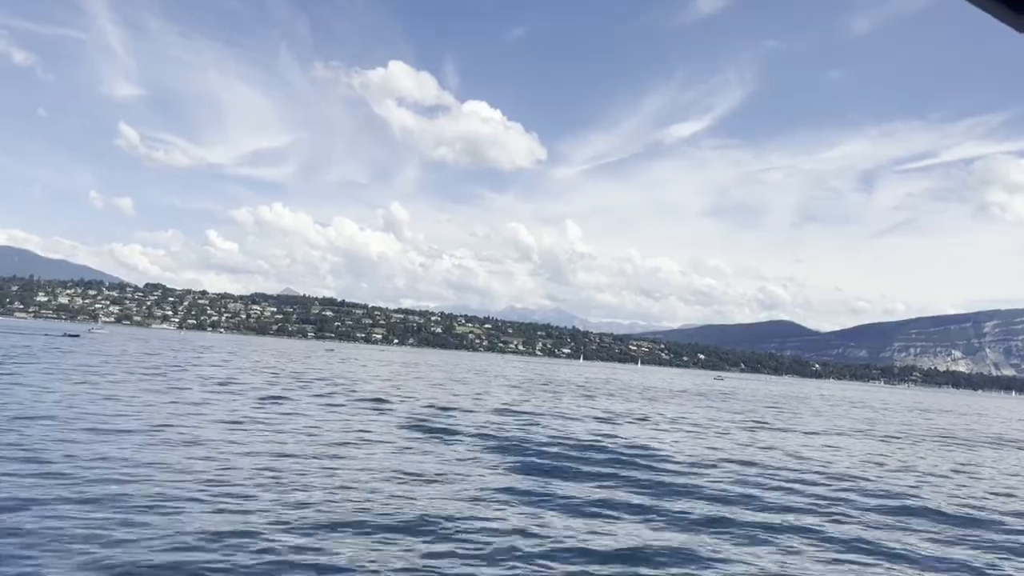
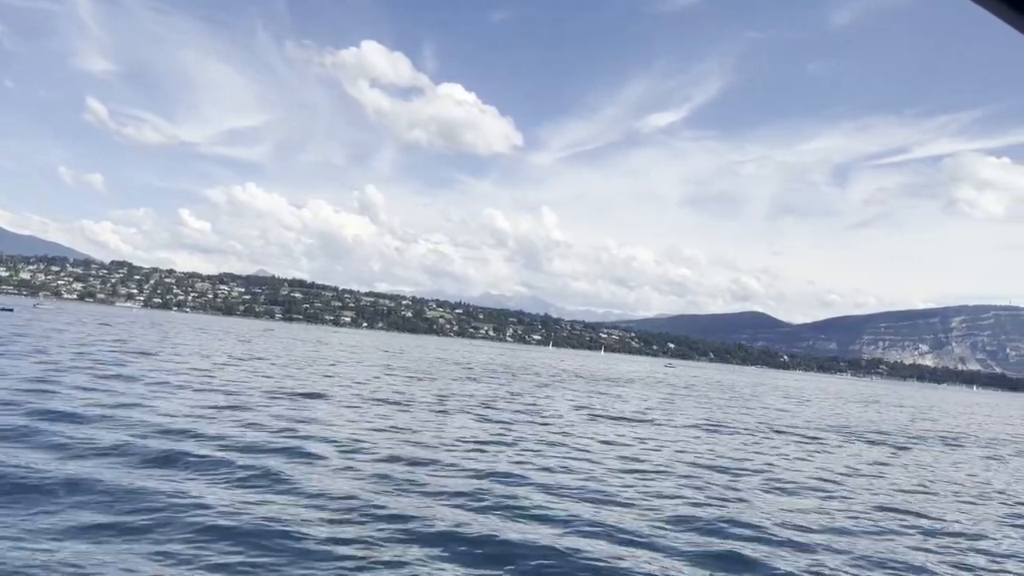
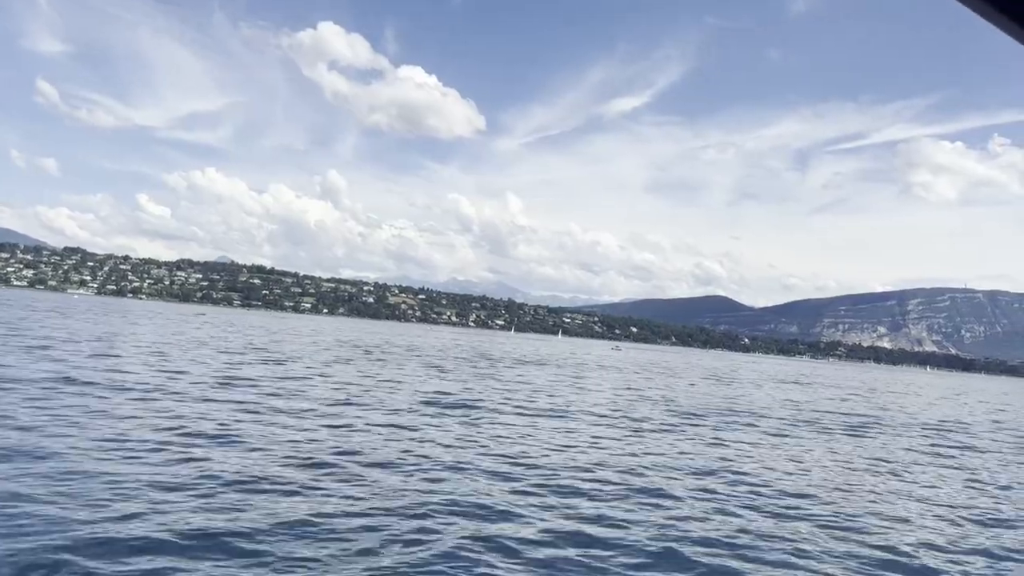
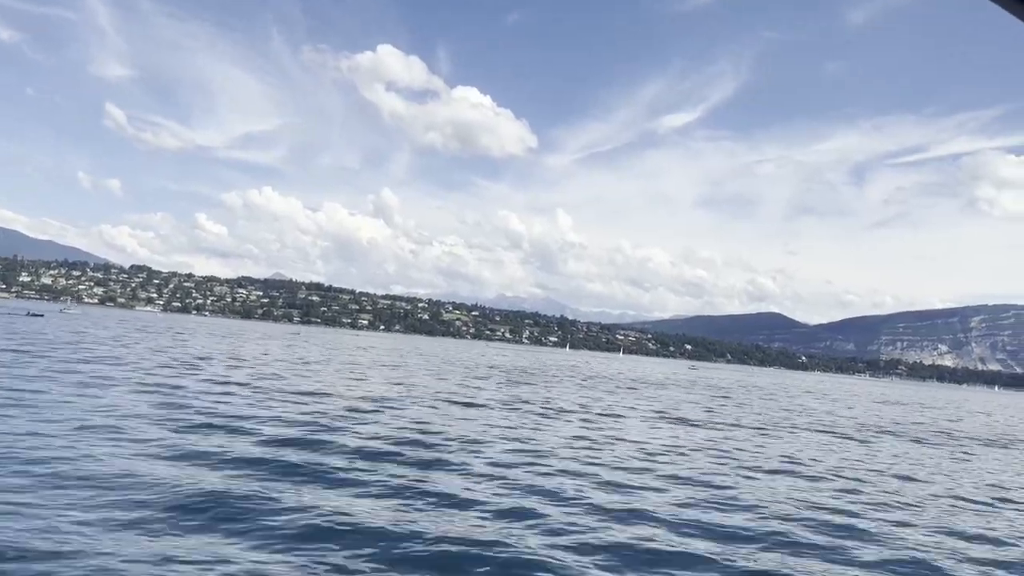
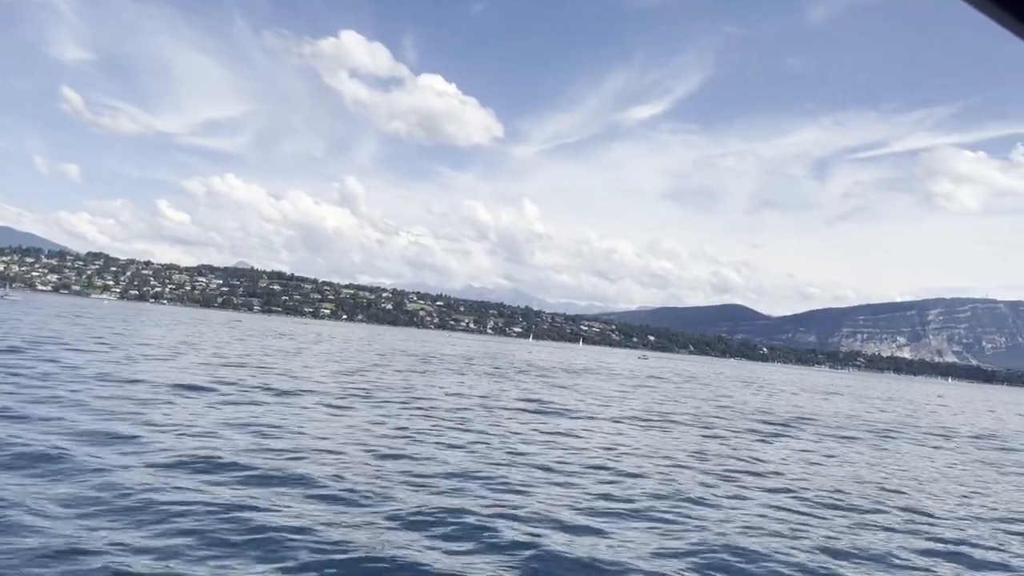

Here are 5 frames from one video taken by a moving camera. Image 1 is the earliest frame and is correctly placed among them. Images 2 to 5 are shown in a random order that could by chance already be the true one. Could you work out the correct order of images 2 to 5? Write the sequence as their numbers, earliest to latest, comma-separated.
4, 2, 5, 3
